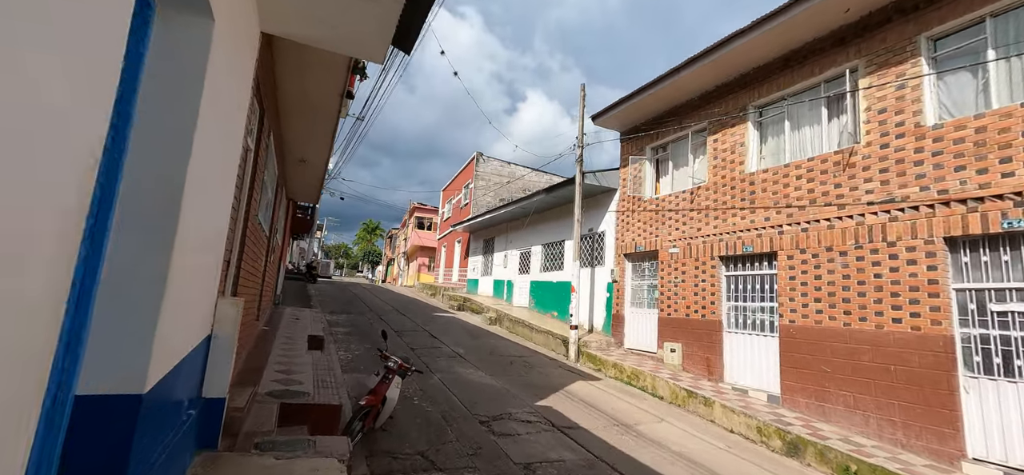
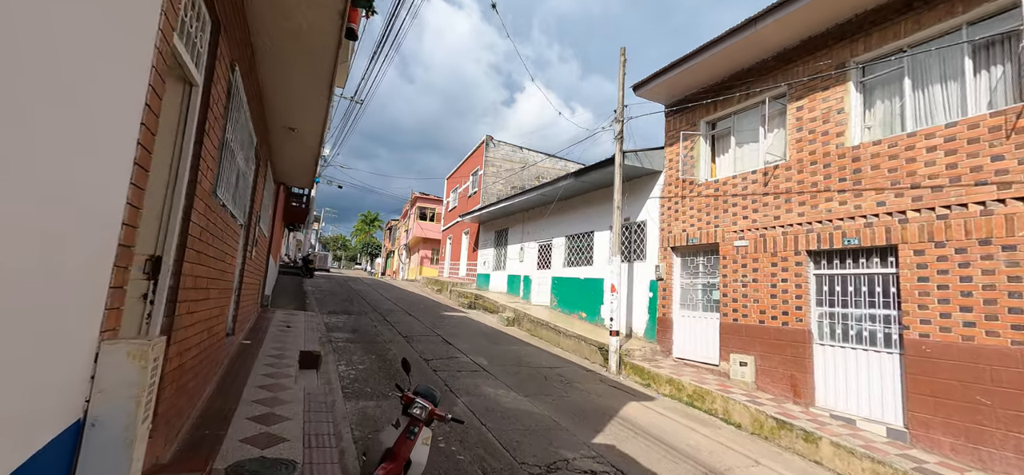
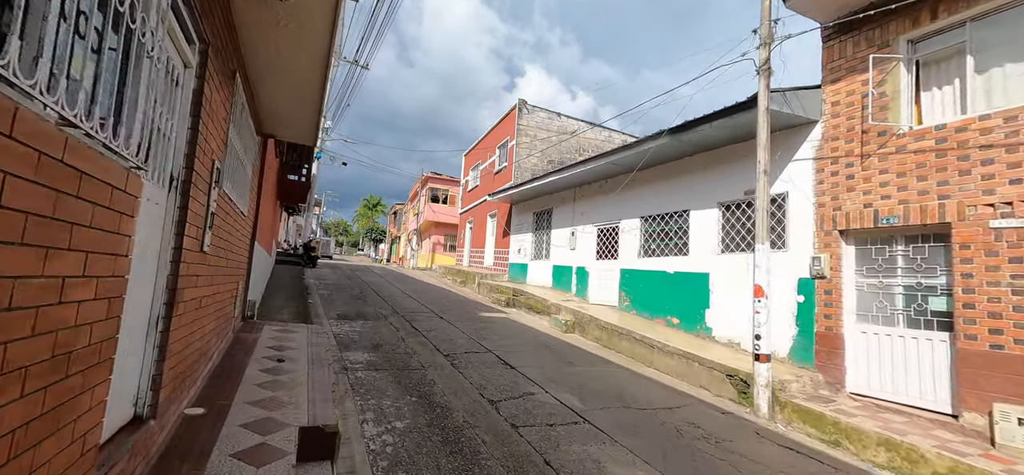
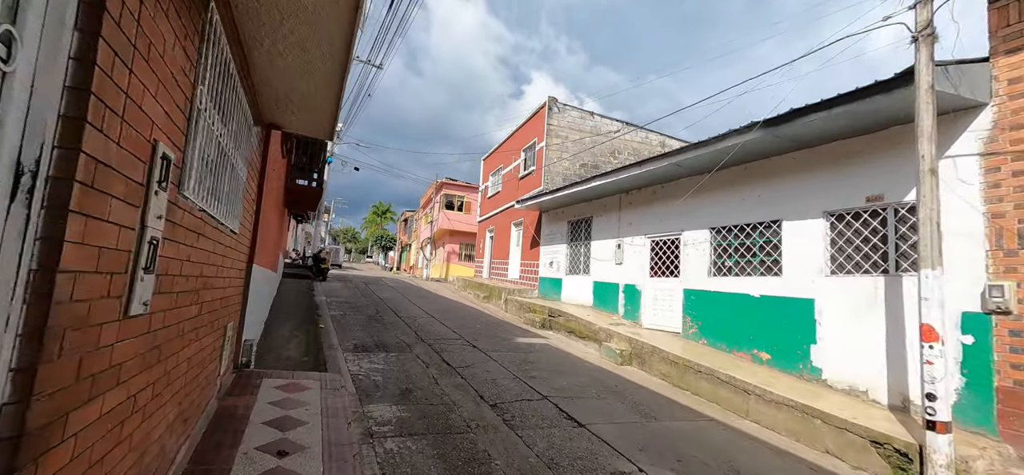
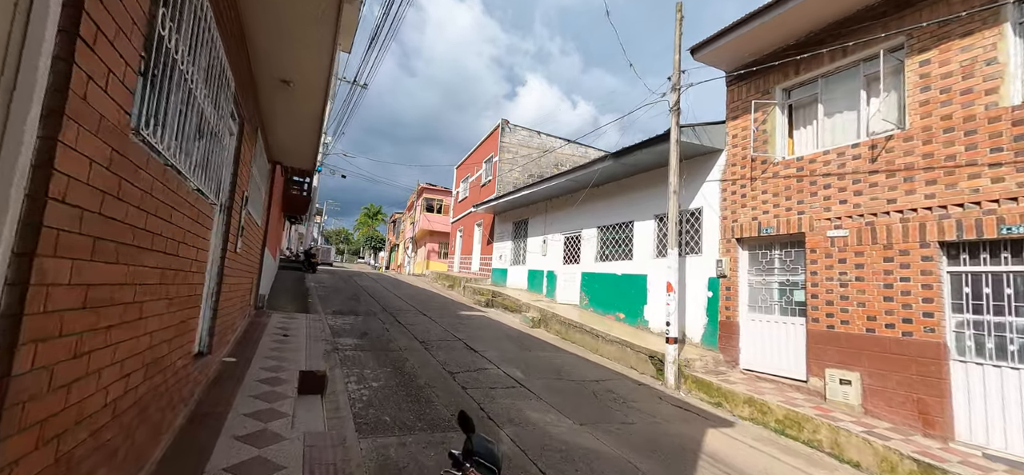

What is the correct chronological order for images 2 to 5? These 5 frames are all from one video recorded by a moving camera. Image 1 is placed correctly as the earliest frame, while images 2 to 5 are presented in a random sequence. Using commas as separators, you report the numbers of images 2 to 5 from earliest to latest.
2, 5, 3, 4
